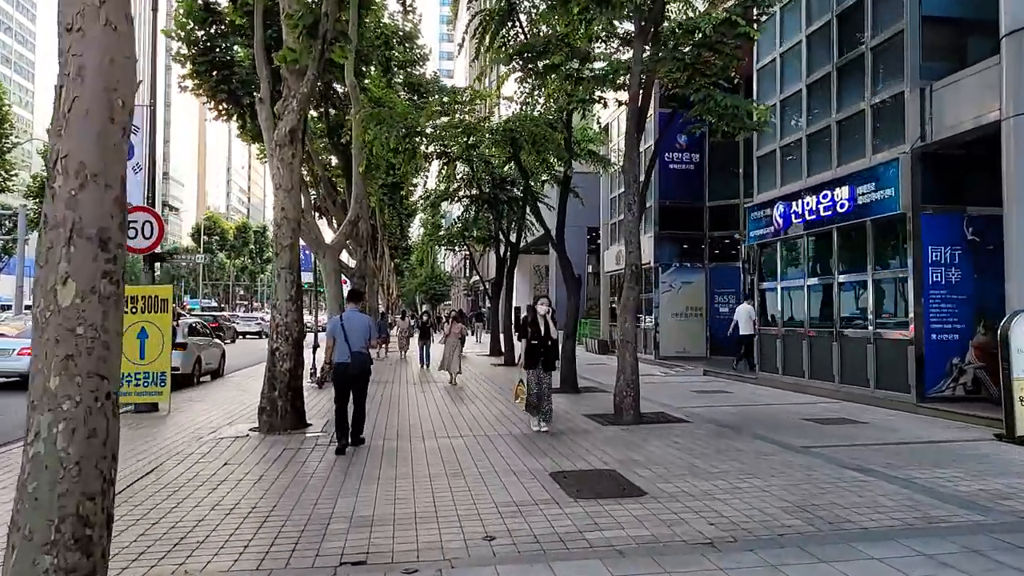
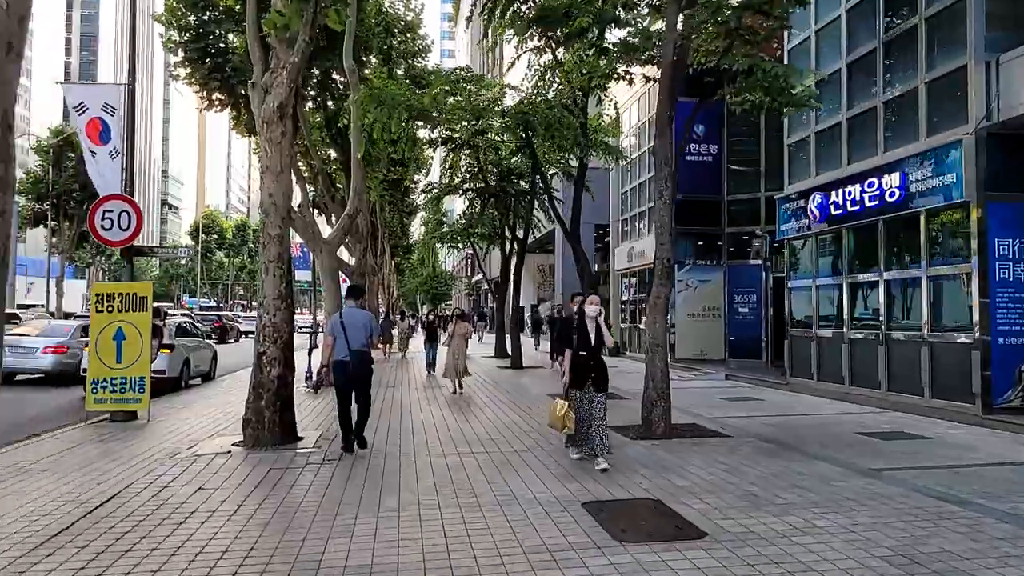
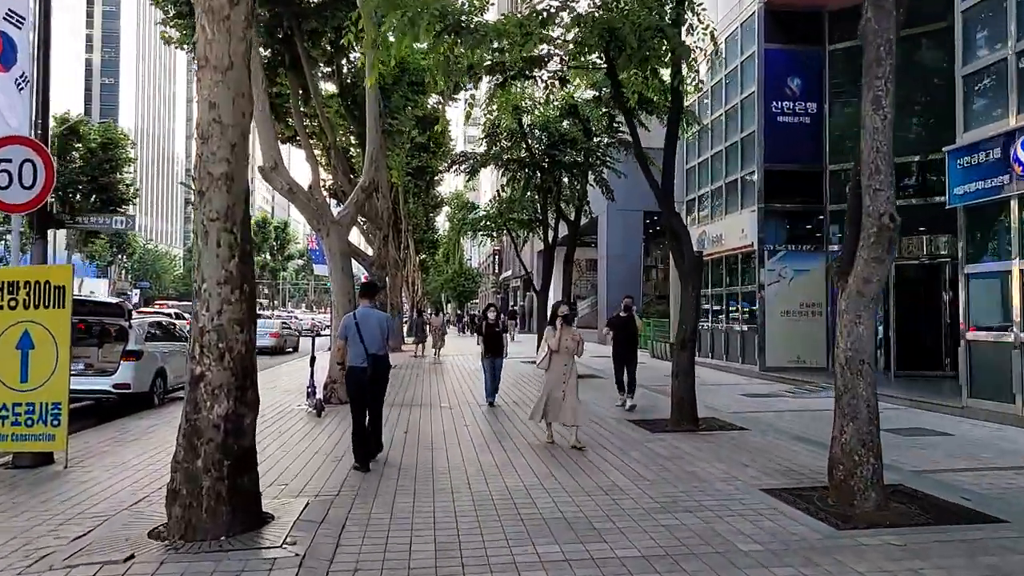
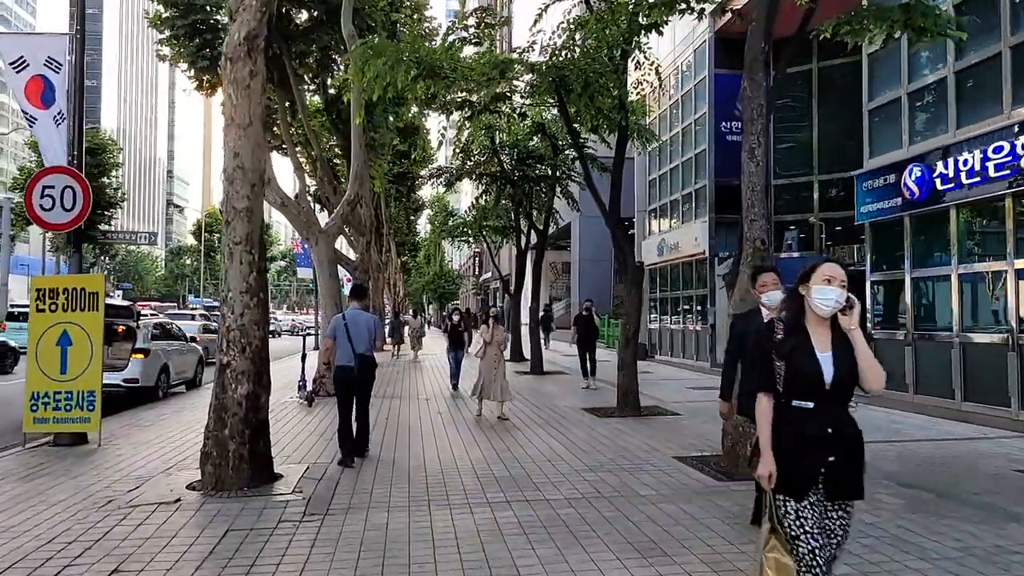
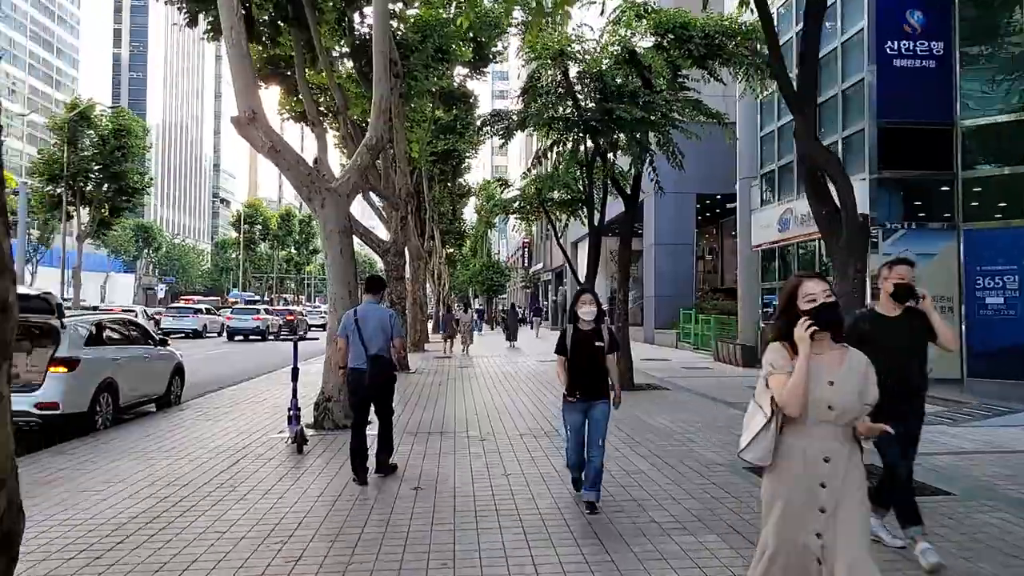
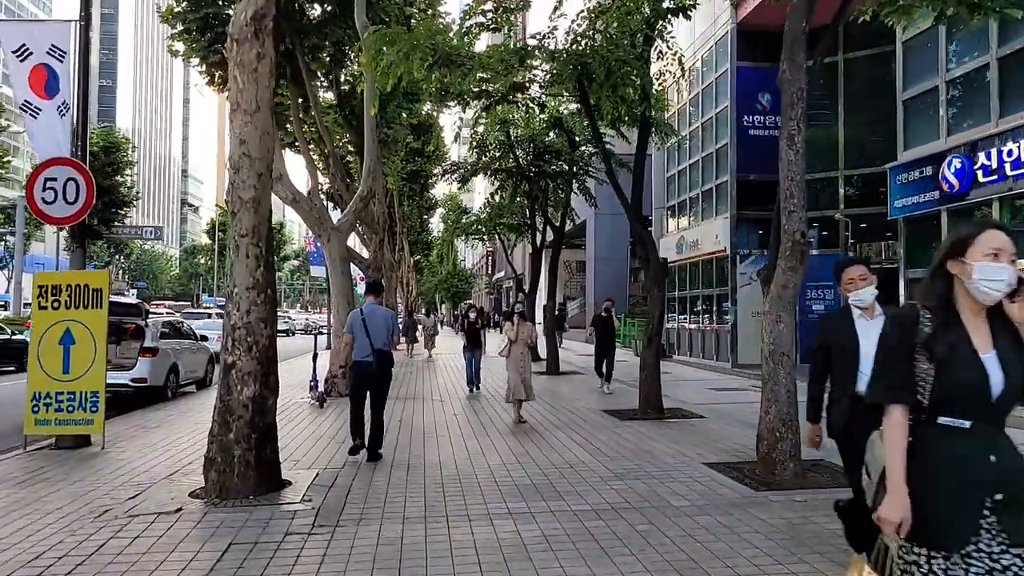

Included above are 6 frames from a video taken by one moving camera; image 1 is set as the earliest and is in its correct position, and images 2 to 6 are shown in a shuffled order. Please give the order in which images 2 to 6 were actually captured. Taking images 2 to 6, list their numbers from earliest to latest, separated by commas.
2, 4, 6, 3, 5
